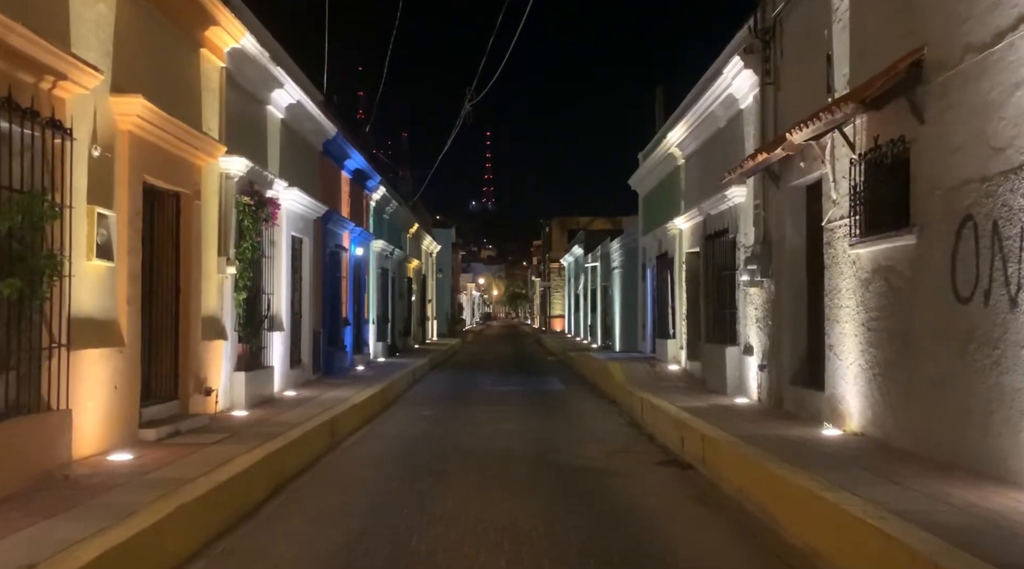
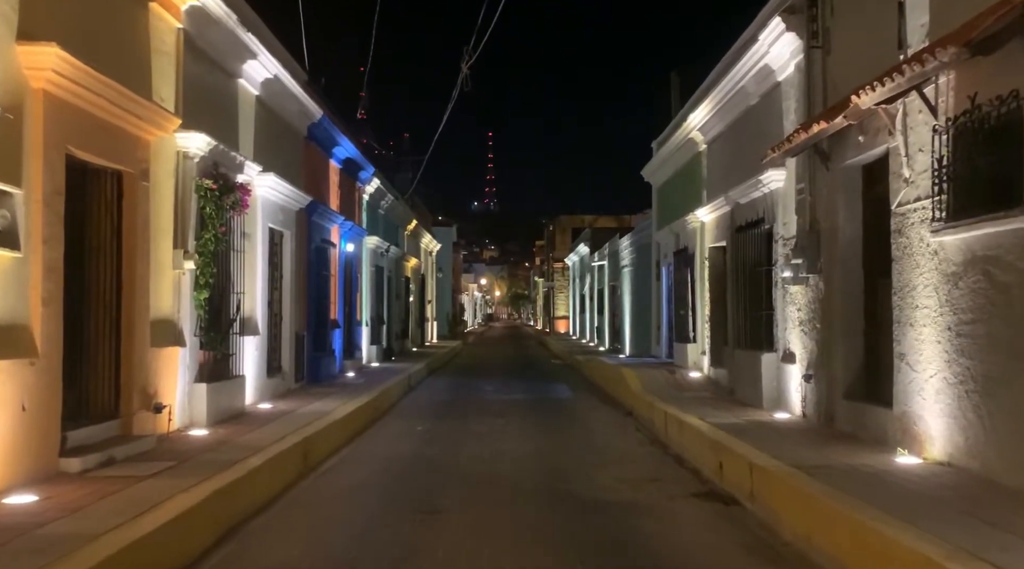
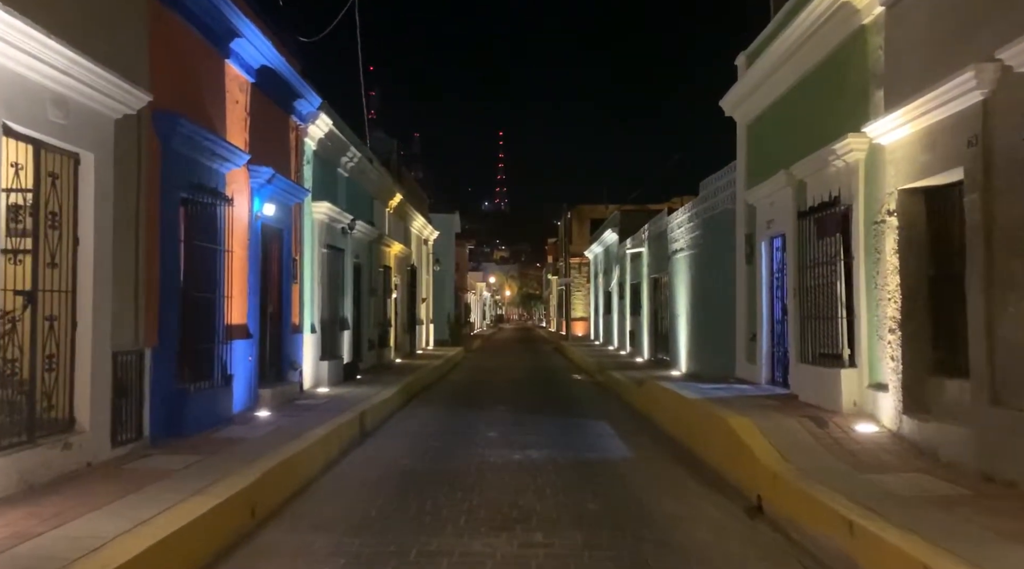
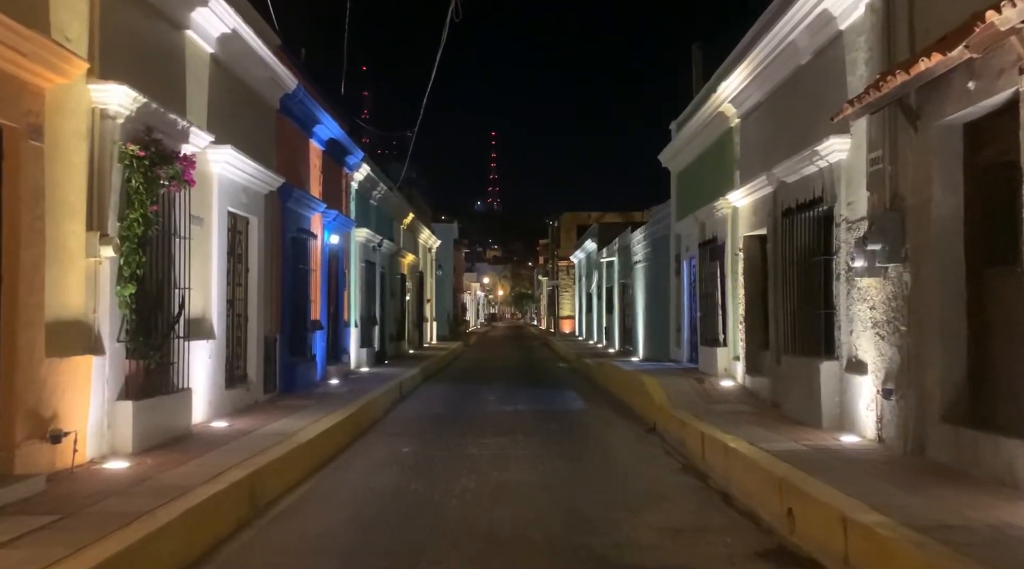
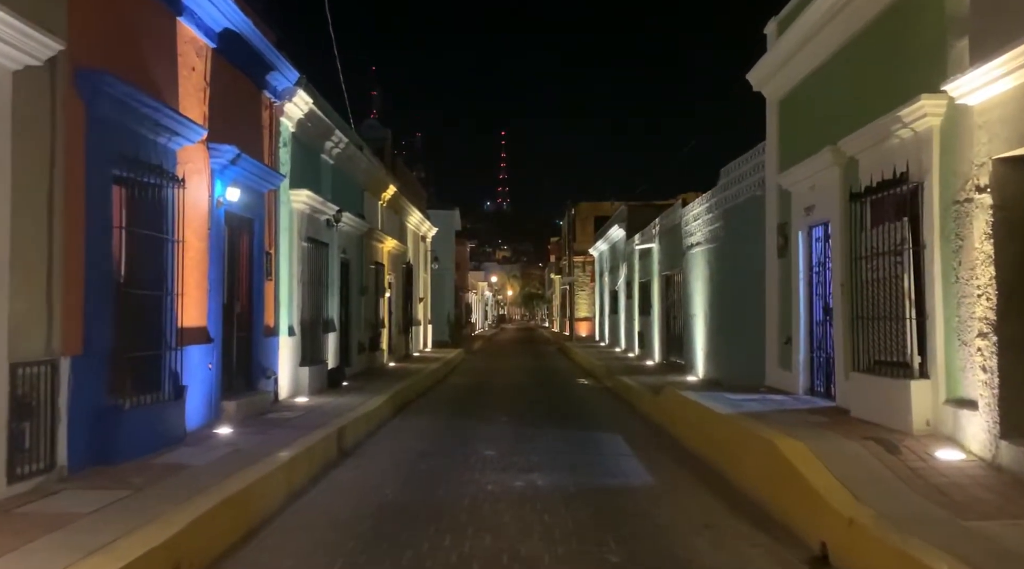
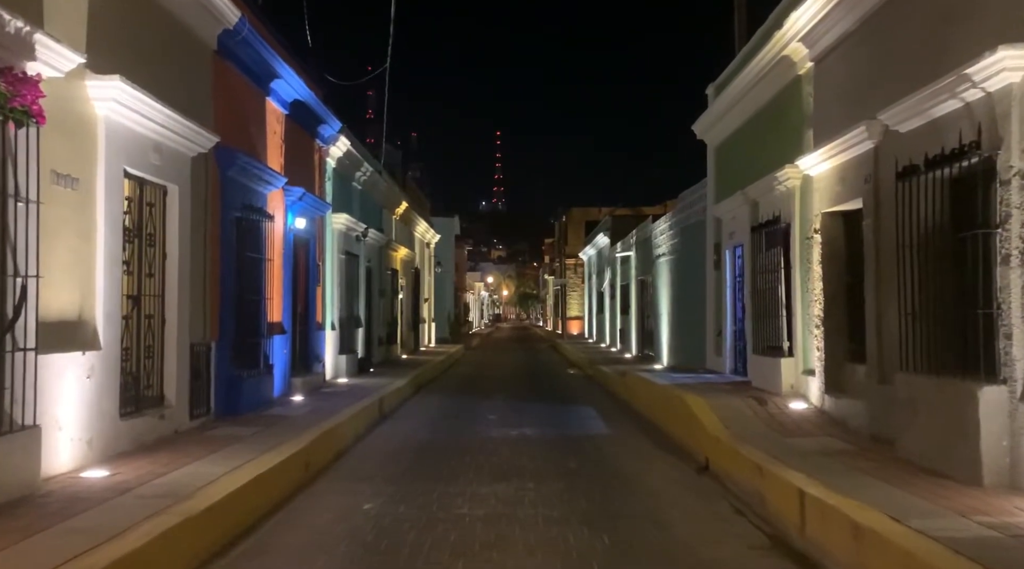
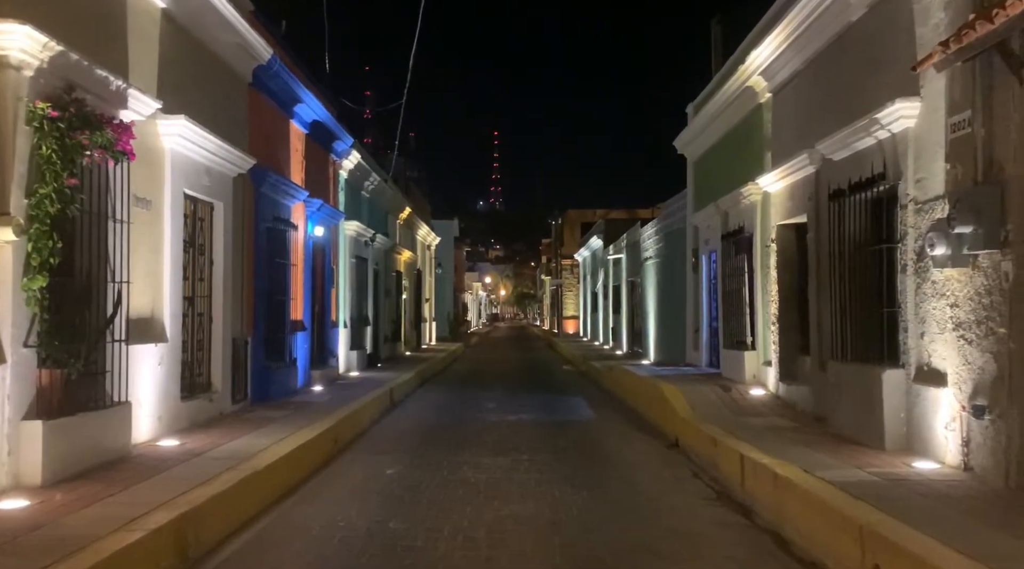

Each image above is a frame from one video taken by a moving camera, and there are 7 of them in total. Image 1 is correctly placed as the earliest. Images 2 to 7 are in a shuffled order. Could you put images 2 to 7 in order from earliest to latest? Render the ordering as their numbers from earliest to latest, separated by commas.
2, 4, 7, 6, 3, 5
